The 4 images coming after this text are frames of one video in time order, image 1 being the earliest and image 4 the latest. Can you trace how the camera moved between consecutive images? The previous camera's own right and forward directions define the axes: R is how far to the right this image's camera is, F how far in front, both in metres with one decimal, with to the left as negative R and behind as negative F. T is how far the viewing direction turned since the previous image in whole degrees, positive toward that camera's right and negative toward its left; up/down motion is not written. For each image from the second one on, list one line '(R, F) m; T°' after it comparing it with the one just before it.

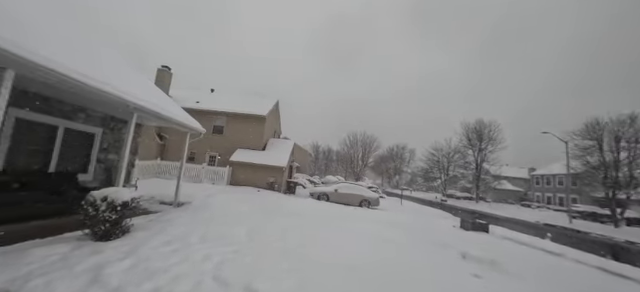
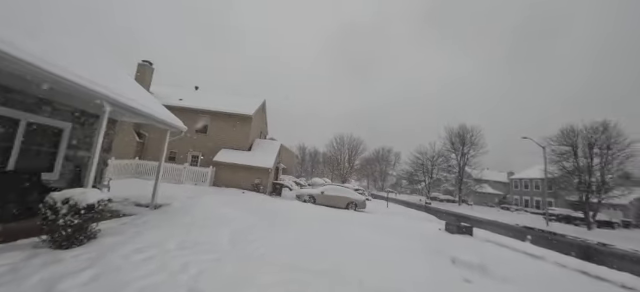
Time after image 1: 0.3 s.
(0.0, +0.2) m; +3°
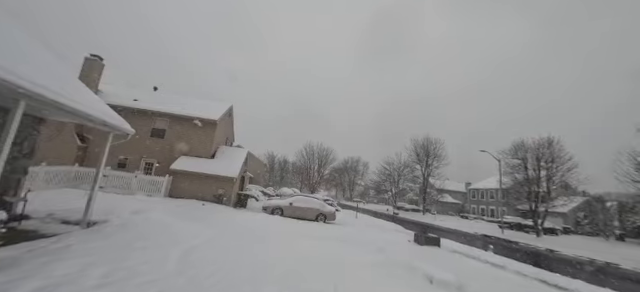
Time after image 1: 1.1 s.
(0.0, +0.5) m; +7°
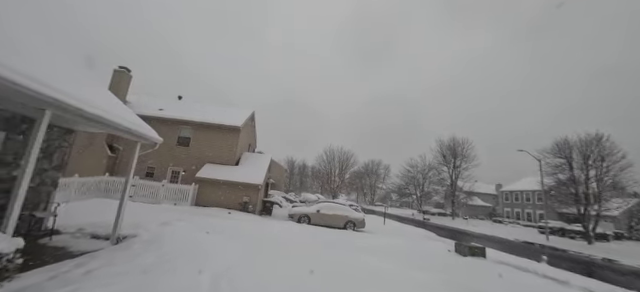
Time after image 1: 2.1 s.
(-0.4, +0.5) m; -4°
